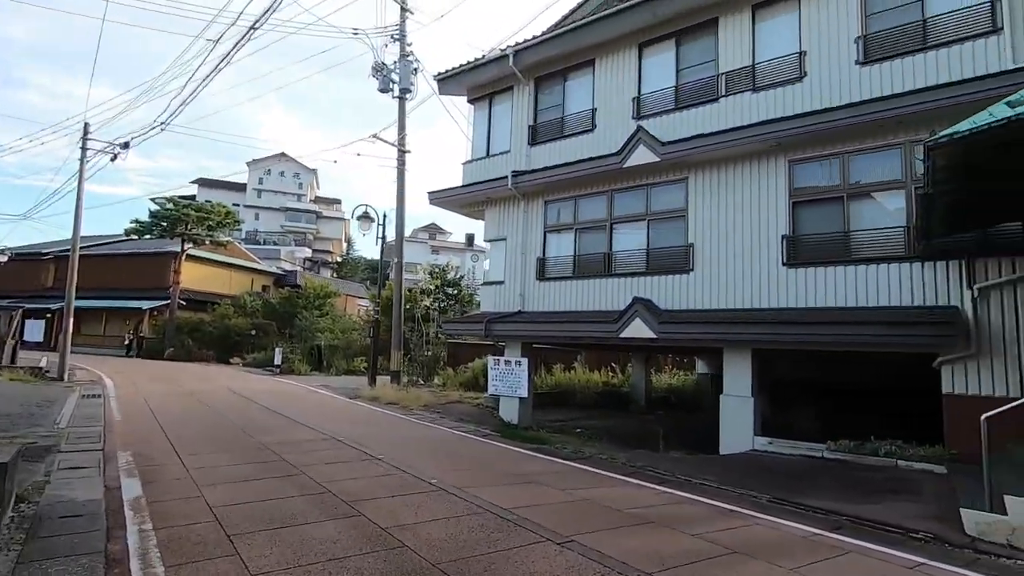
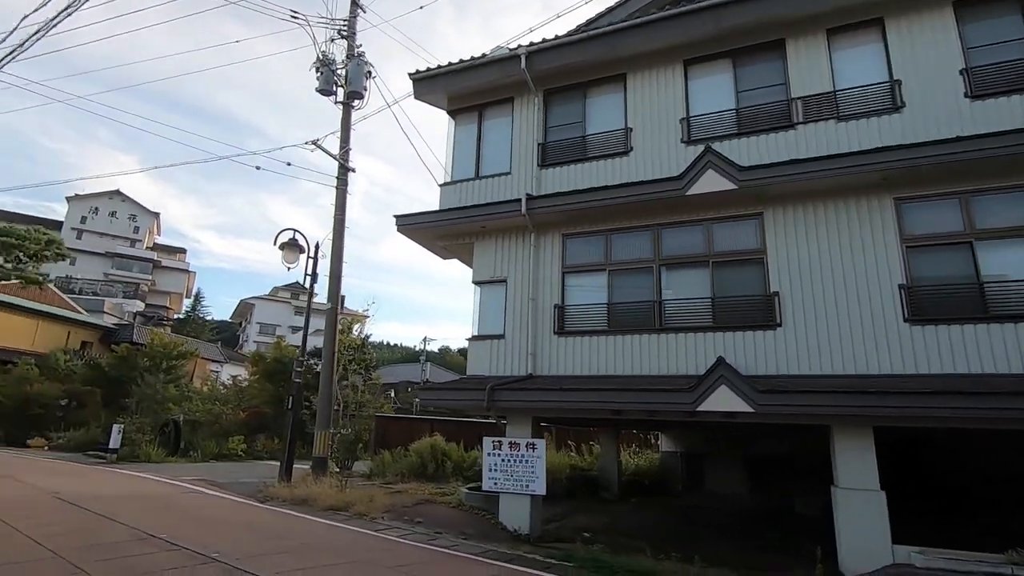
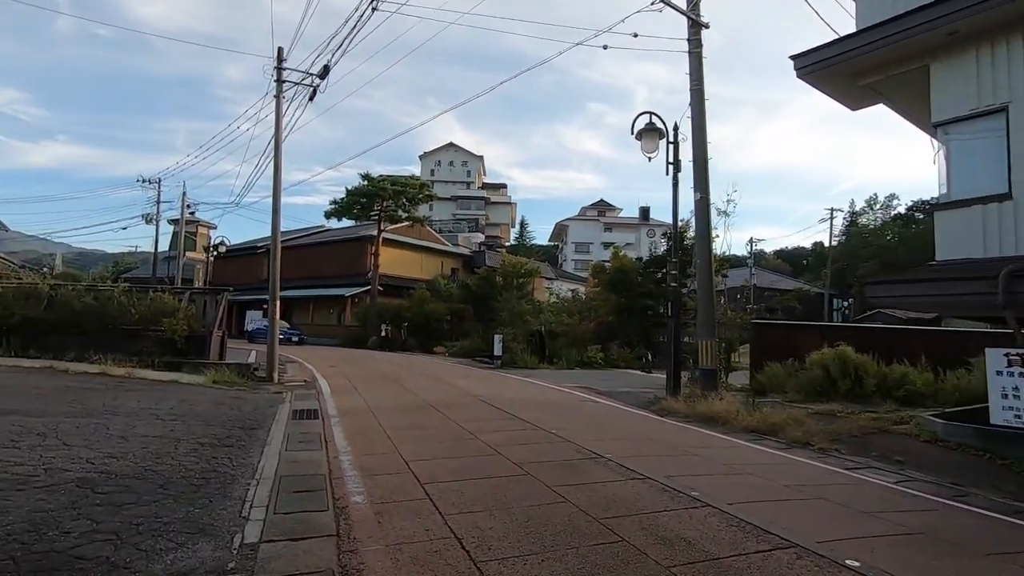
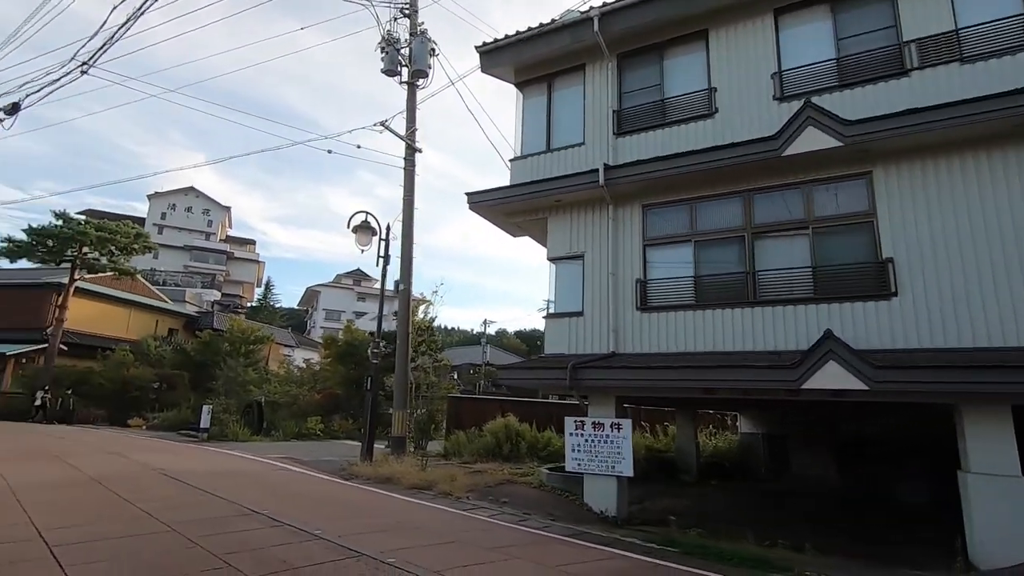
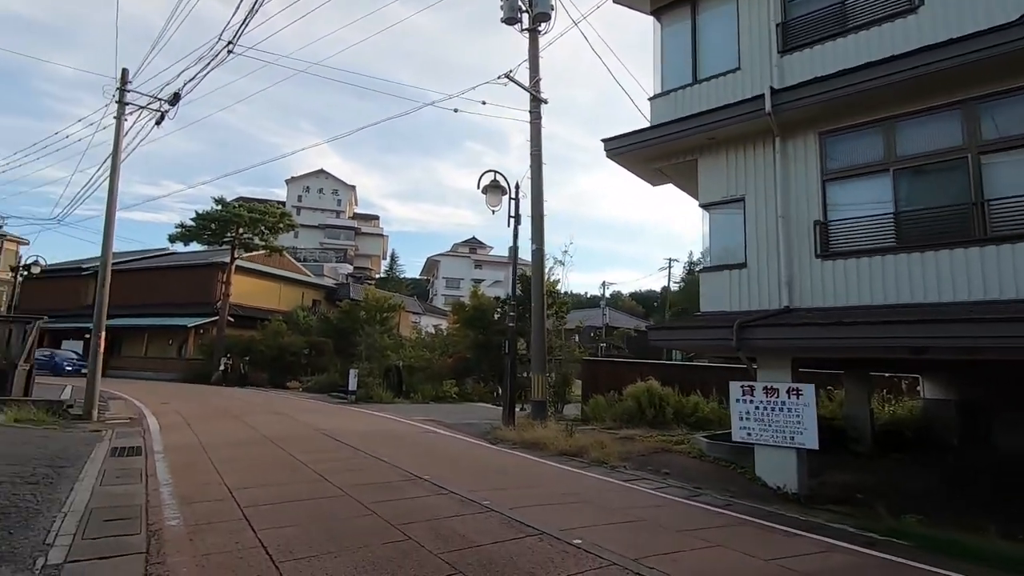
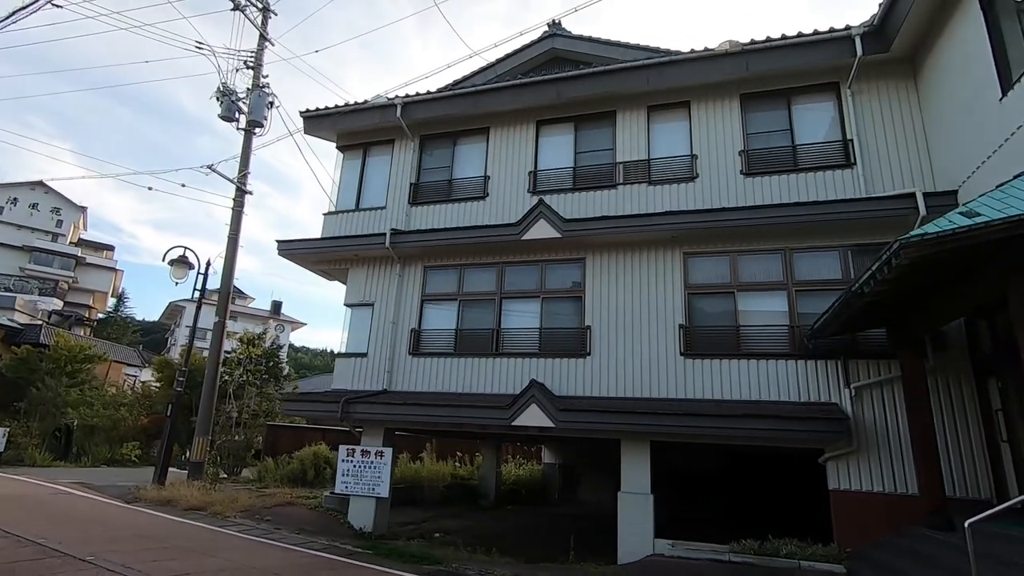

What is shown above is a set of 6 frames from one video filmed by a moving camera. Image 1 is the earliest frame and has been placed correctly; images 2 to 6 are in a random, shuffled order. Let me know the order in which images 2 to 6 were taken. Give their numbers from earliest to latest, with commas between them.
6, 2, 4, 5, 3
